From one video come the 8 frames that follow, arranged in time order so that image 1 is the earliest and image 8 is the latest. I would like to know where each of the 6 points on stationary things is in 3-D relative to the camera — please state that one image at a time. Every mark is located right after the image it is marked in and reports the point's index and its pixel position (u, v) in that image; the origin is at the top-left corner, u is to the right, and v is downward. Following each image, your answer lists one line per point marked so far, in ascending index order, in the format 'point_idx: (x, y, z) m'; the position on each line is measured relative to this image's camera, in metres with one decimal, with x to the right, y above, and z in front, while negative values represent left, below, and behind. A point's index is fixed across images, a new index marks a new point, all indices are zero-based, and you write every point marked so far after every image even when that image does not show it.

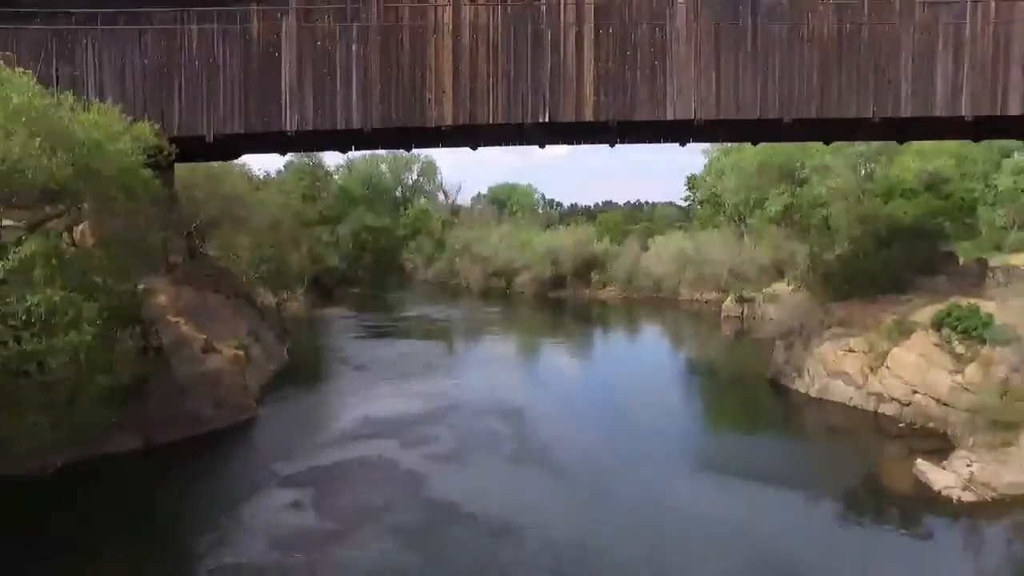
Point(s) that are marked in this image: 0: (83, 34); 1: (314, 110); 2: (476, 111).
0: (-9.1, +5.4, +14.2) m
1: (-4.1, +3.6, +13.9) m
2: (-0.7, +3.5, +13.6) m
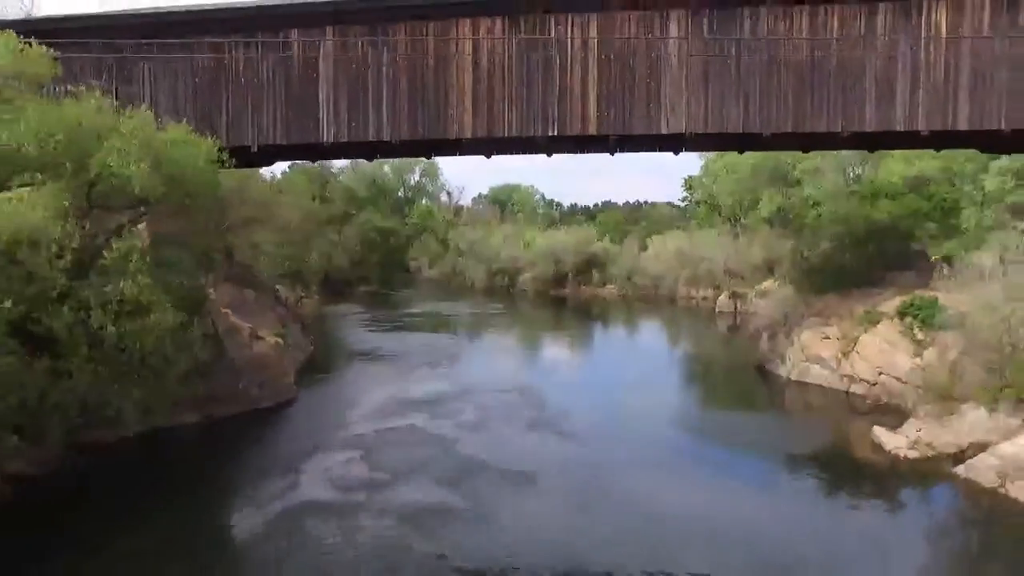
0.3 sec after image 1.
0: (-8.8, +5.5, +16.0) m
1: (-3.8, +3.7, +15.8) m
2: (-0.4, +3.6, +15.5) m
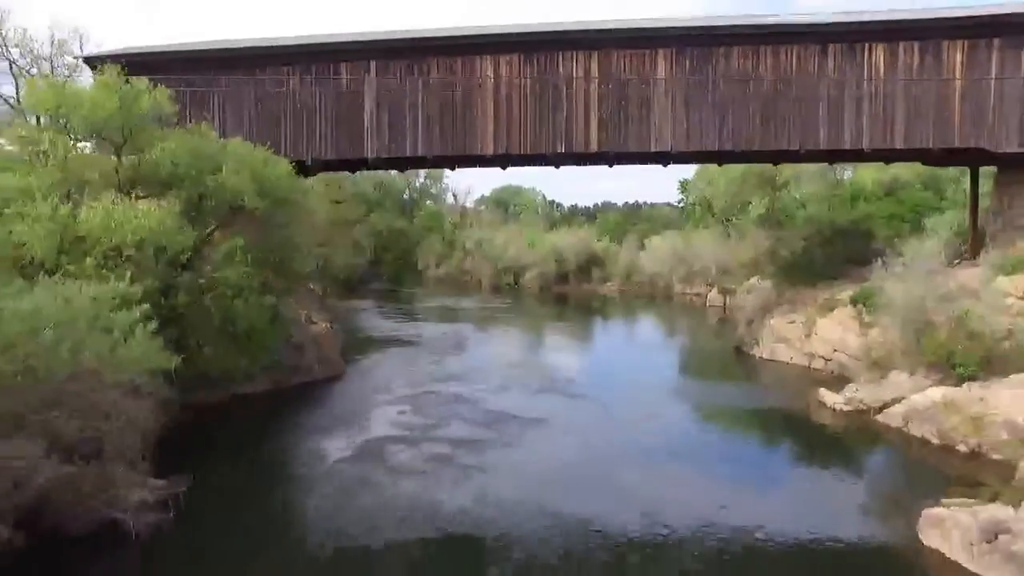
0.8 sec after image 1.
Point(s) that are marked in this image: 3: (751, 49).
0: (-8.4, +5.7, +19.1) m
1: (-3.4, +3.9, +18.9) m
2: (0.0, +3.9, +18.6) m
3: (+6.2, +6.1, +17.7) m
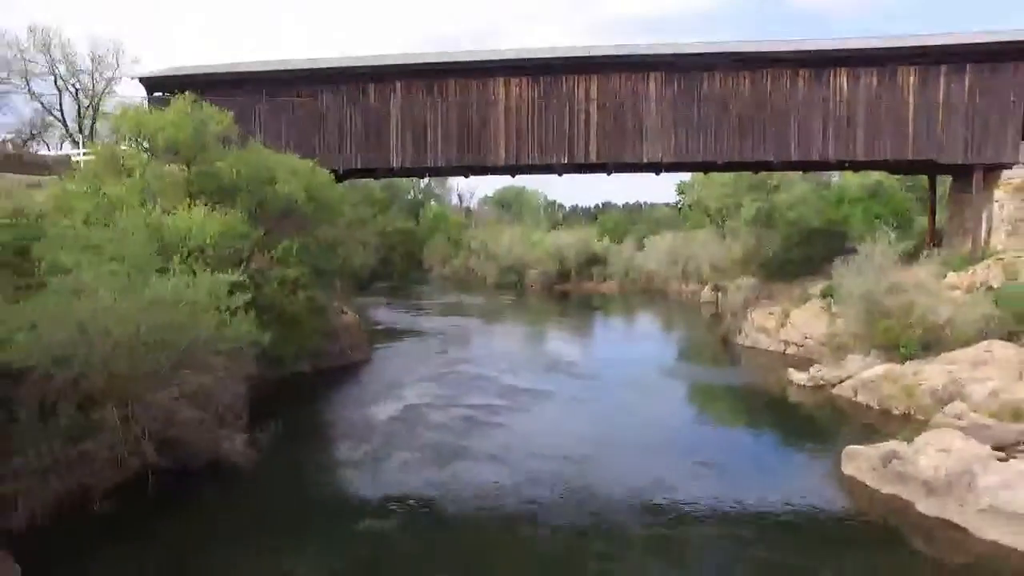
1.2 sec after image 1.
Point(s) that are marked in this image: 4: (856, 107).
0: (-8.1, +5.9, +21.6) m
1: (-3.1, +4.1, +21.4) m
2: (+0.3, +4.0, +21.1) m
3: (+6.4, +6.3, +20.2) m
4: (+9.9, +5.2, +19.9) m
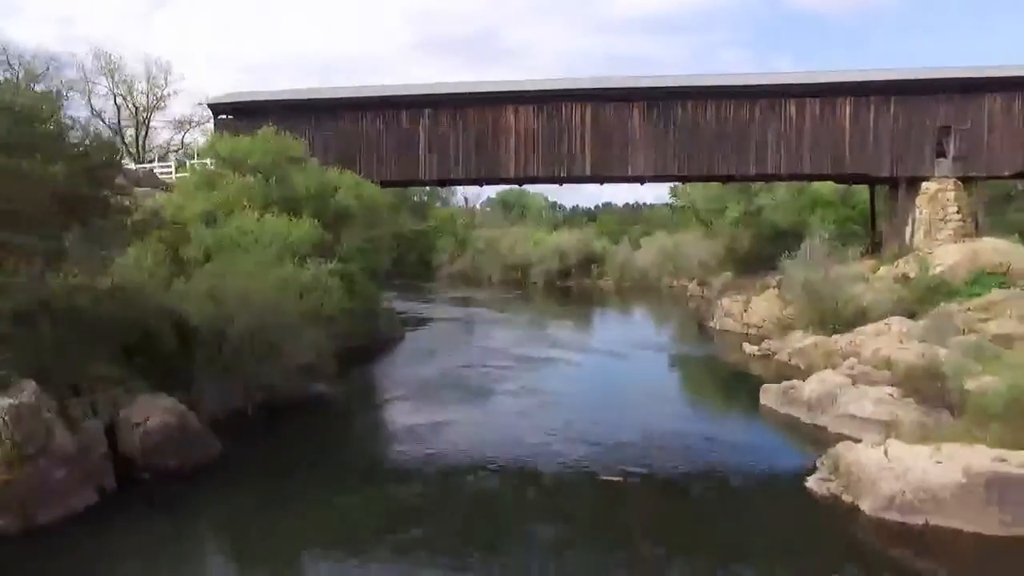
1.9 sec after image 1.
0: (-7.8, +6.2, +26.1) m
1: (-2.8, +4.4, +25.9) m
2: (+0.6, +4.4, +25.5) m
3: (+6.8, +6.6, +24.6) m
4: (+10.2, +5.5, +24.3) m
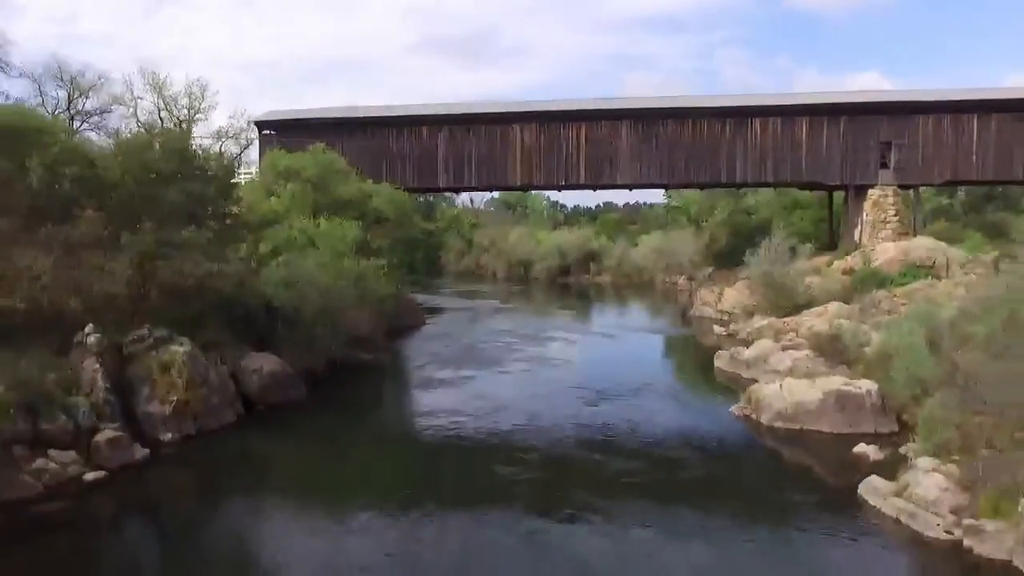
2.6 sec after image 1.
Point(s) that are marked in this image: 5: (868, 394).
0: (-7.5, +6.6, +30.2) m
1: (-2.5, +4.8, +30.0) m
2: (+0.8, +4.7, +29.7) m
3: (+7.0, +6.9, +28.8) m
4: (+10.4, +5.8, +28.4) m
5: (+6.5, -1.9, +13.0) m
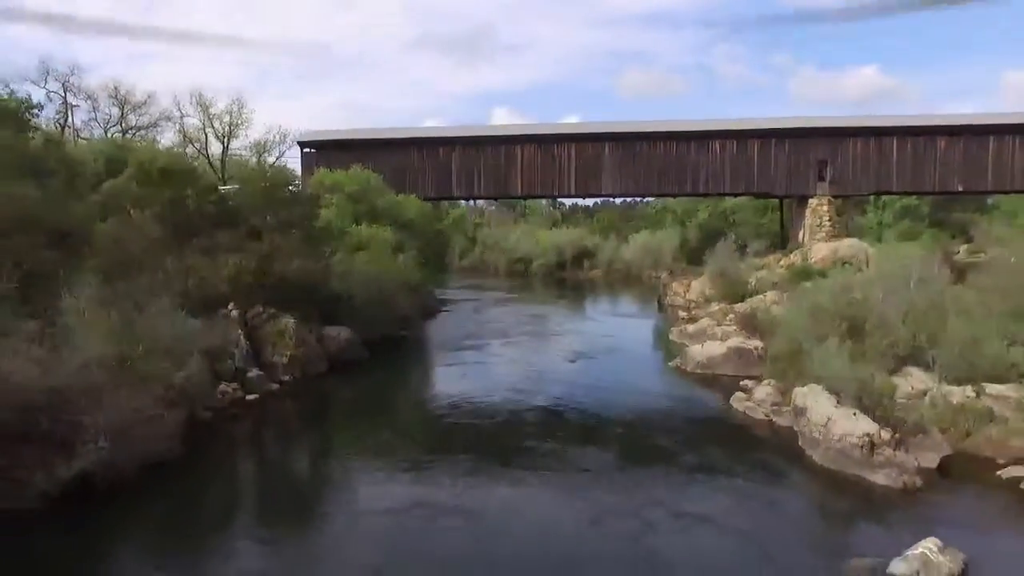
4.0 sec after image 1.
0: (-7.4, +6.9, +36.1) m
1: (-2.4, +5.1, +35.9) m
2: (+0.9, +5.1, +35.6) m
3: (+7.1, +7.3, +34.6) m
4: (+10.5, +6.2, +34.3) m
5: (+6.6, -1.6, +18.9) m
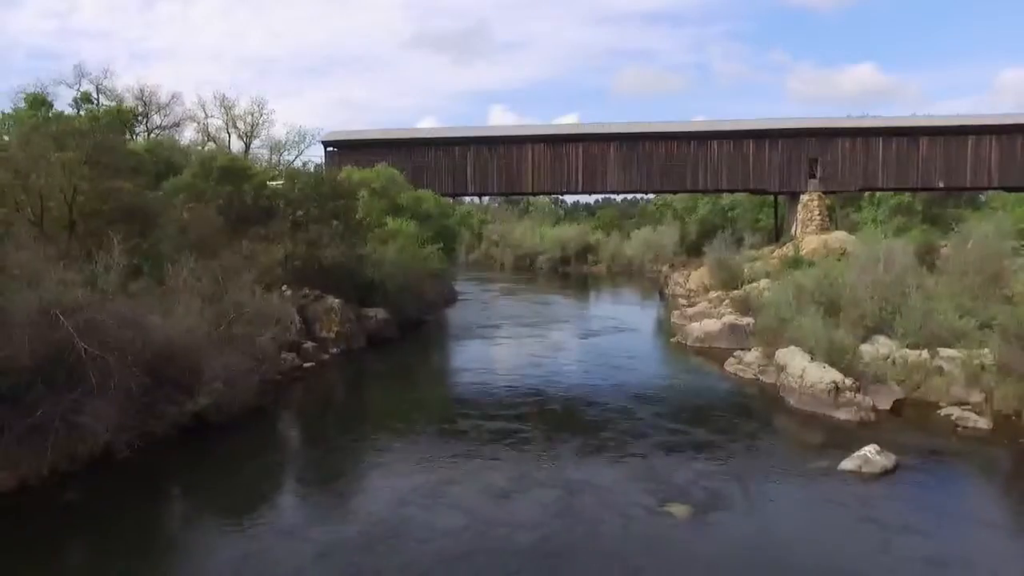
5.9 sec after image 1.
0: (-6.9, +7.4, +38.5) m
1: (-1.9, +5.7, +38.3) m
2: (+1.5, +5.6, +38.0) m
3: (+7.7, +7.8, +37.0) m
4: (+11.1, +6.7, +36.7) m
5: (+7.2, -1.1, +21.3) m
